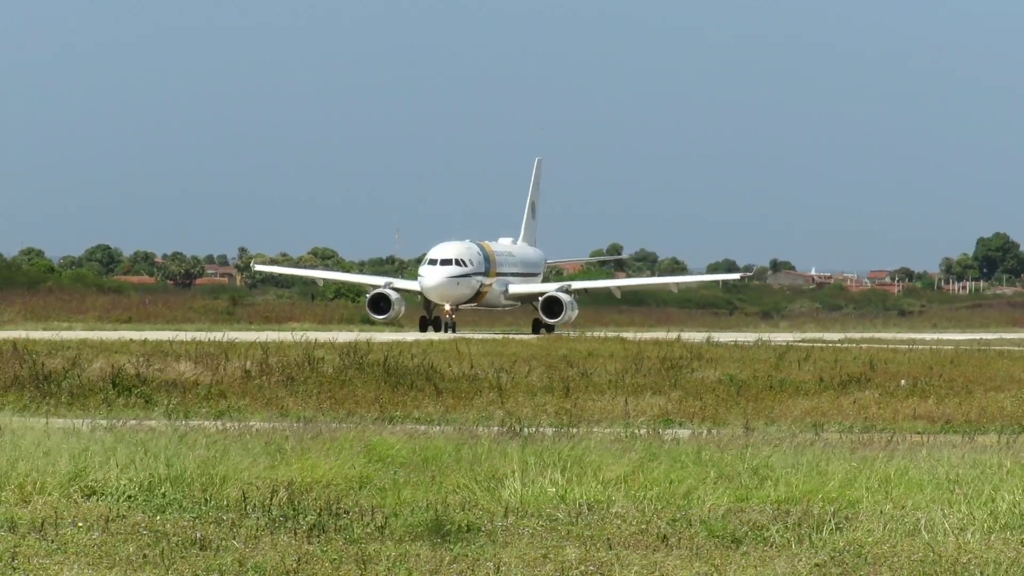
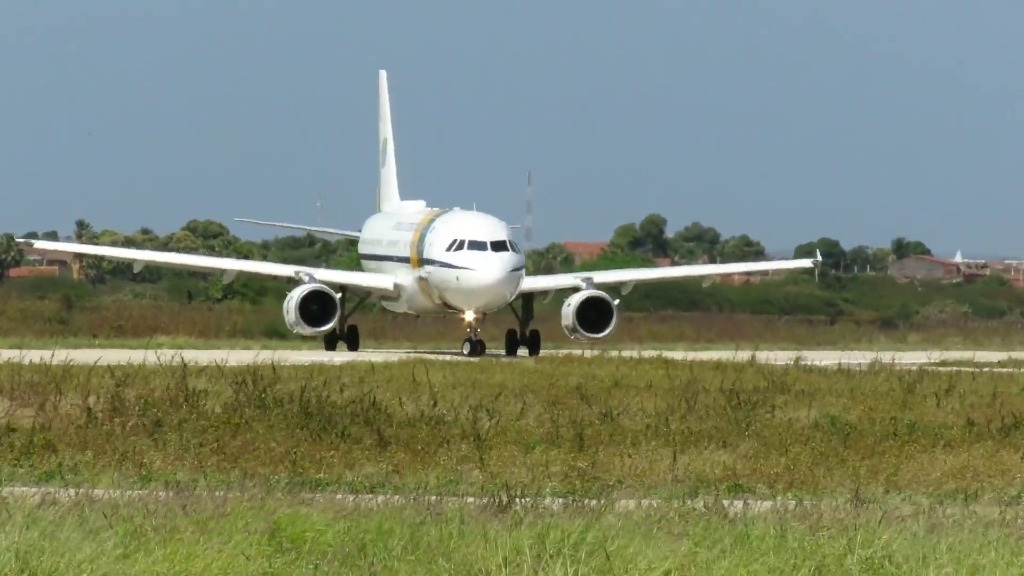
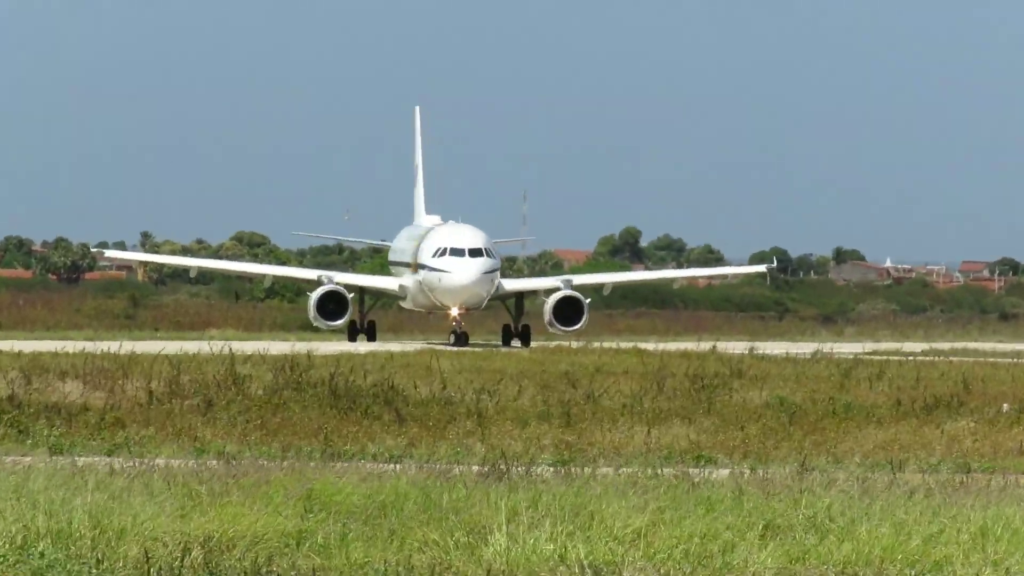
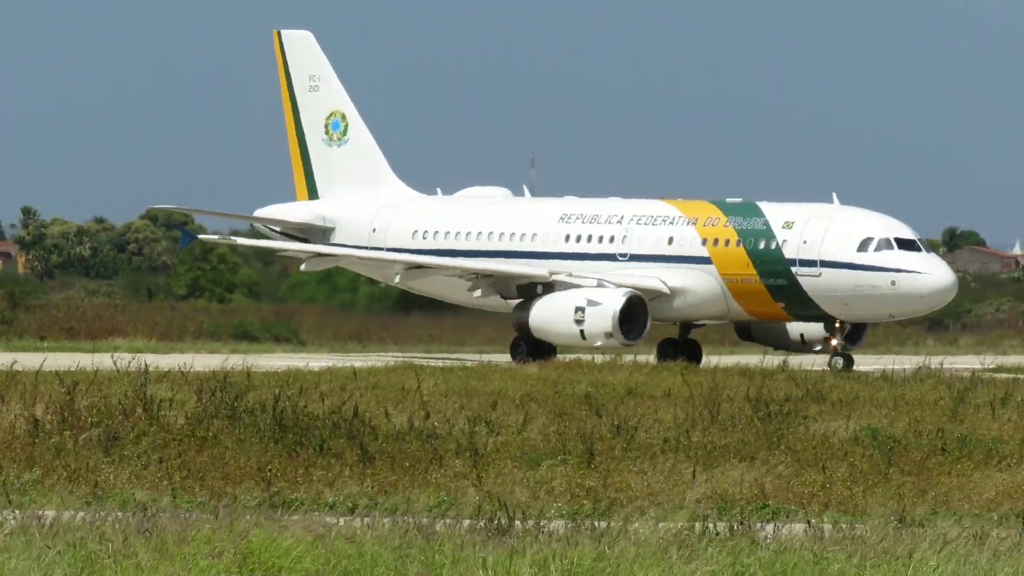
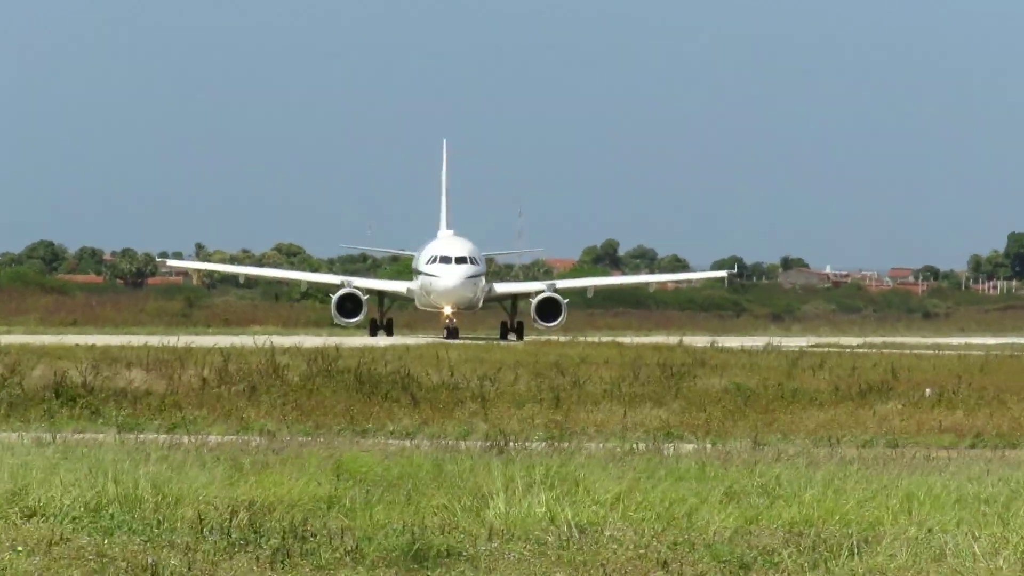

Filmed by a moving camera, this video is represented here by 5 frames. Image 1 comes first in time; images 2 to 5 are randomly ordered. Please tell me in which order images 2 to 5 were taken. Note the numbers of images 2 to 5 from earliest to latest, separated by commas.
5, 3, 2, 4
